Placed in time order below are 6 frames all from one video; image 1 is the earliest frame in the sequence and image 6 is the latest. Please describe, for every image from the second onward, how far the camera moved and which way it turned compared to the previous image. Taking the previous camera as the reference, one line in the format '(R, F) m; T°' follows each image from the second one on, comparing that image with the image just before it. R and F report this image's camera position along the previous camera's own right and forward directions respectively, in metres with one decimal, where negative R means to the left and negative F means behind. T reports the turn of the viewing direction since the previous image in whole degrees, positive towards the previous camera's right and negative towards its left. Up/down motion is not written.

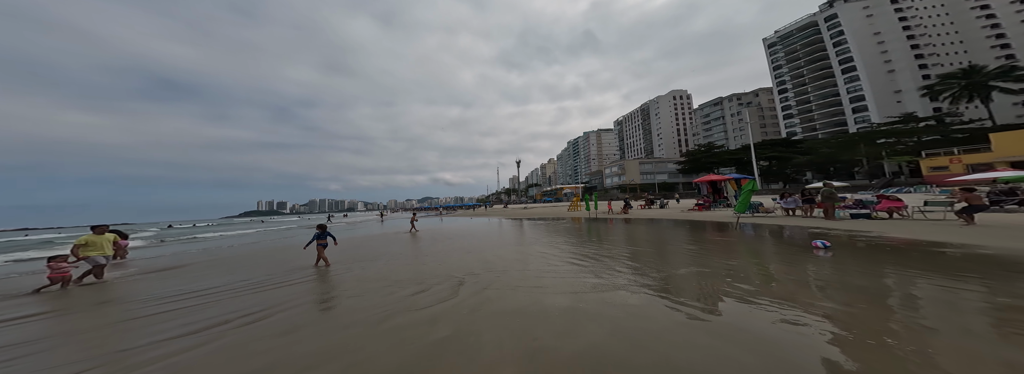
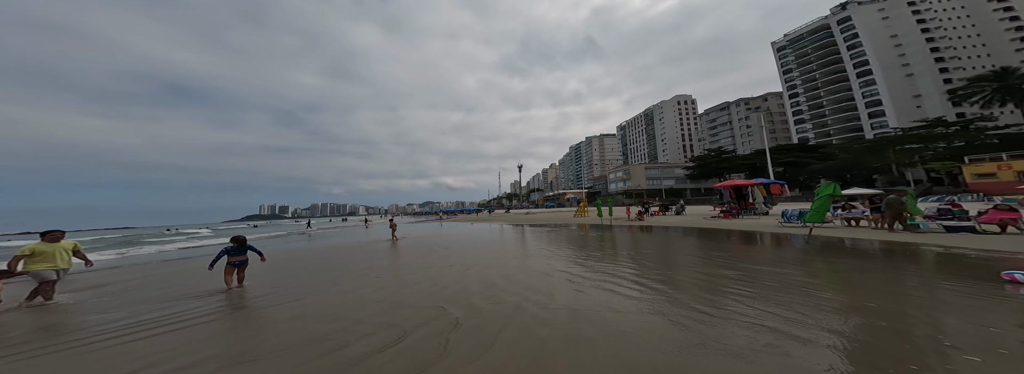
(-0.2, +1.1) m; 0°
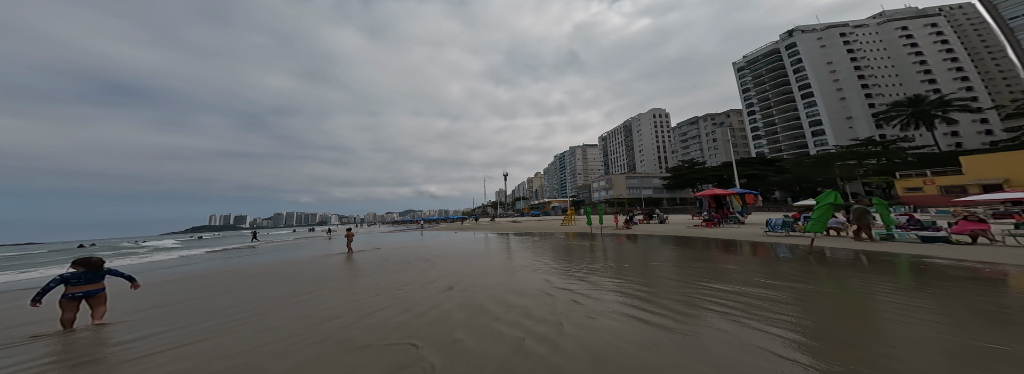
(-0.1, +0.6) m; +4°
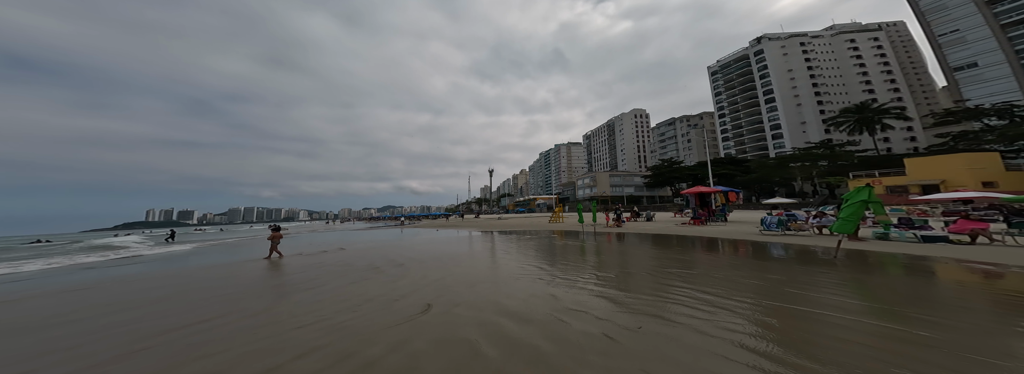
(-0.2, +0.8) m; +4°
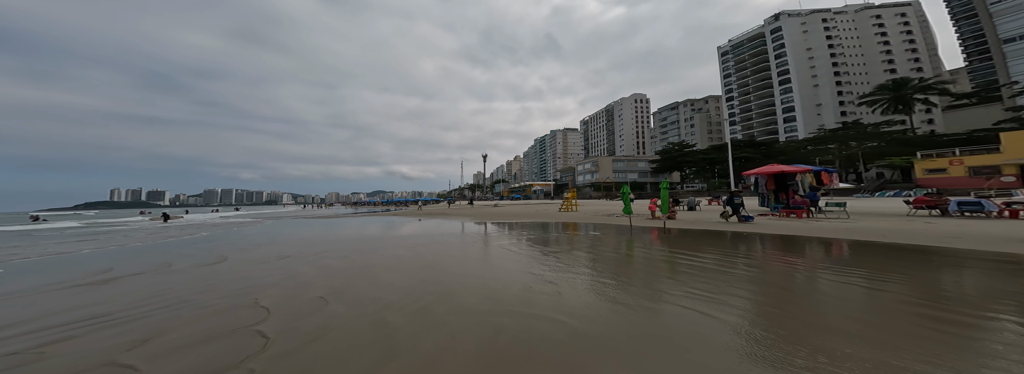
(-0.9, +4.2) m; +2°
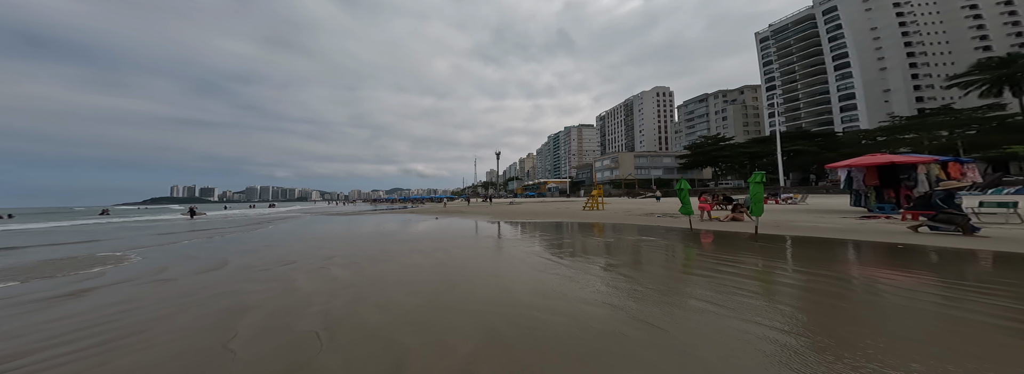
(-0.7, +1.4) m; -4°
